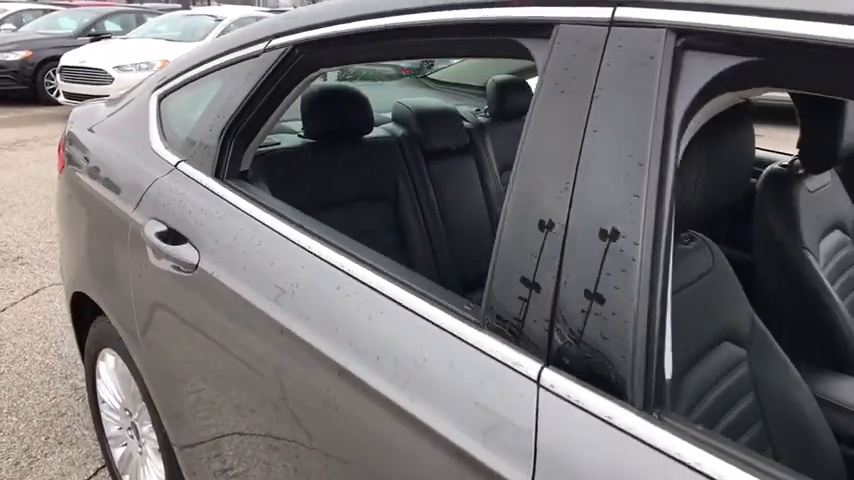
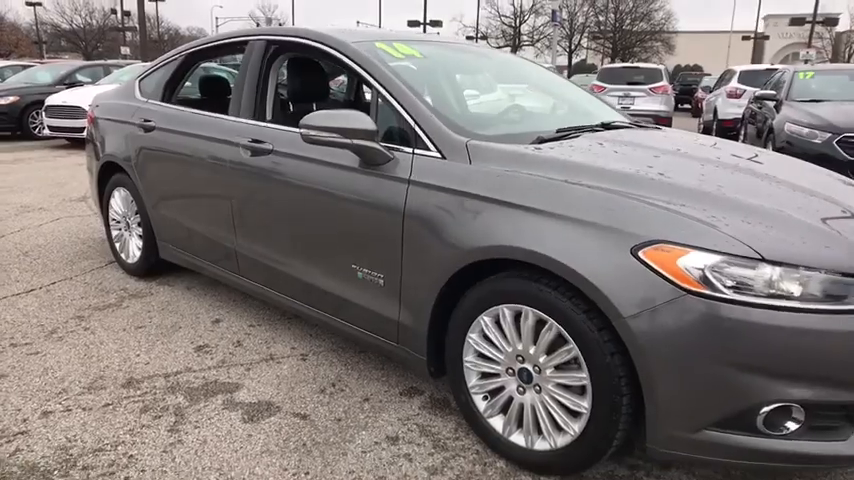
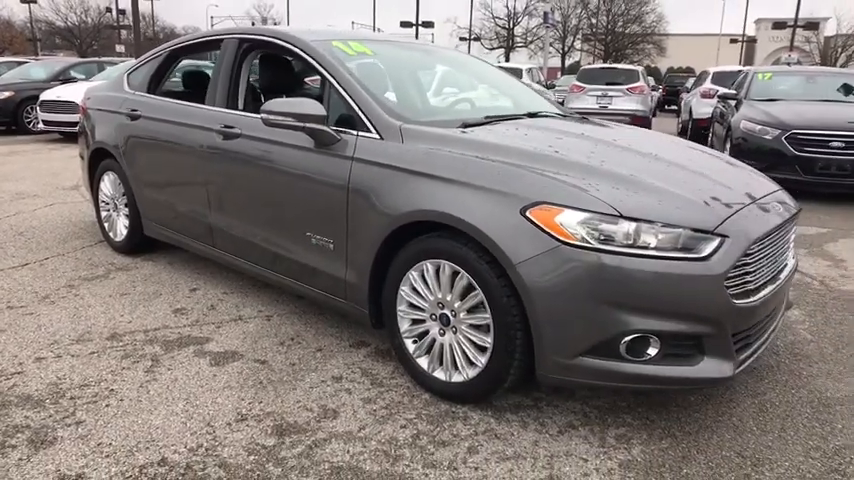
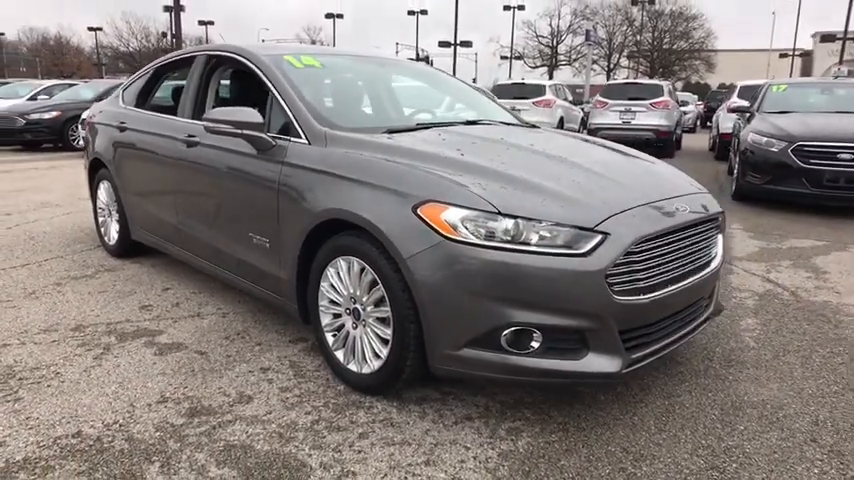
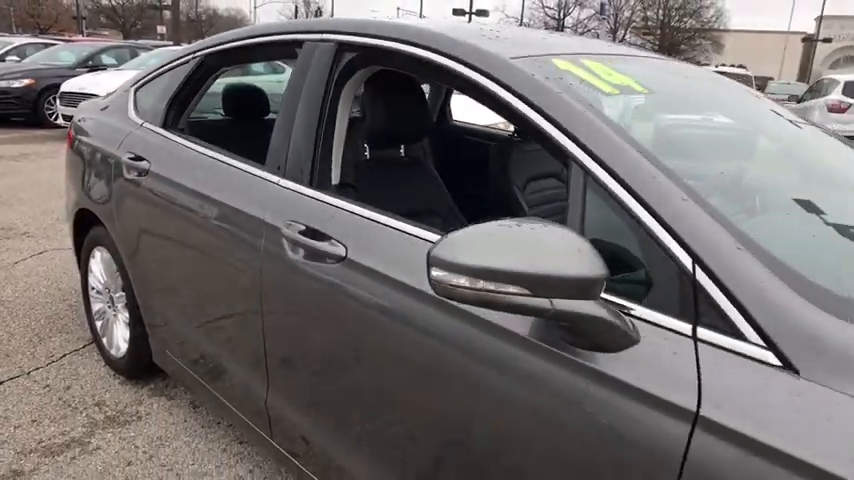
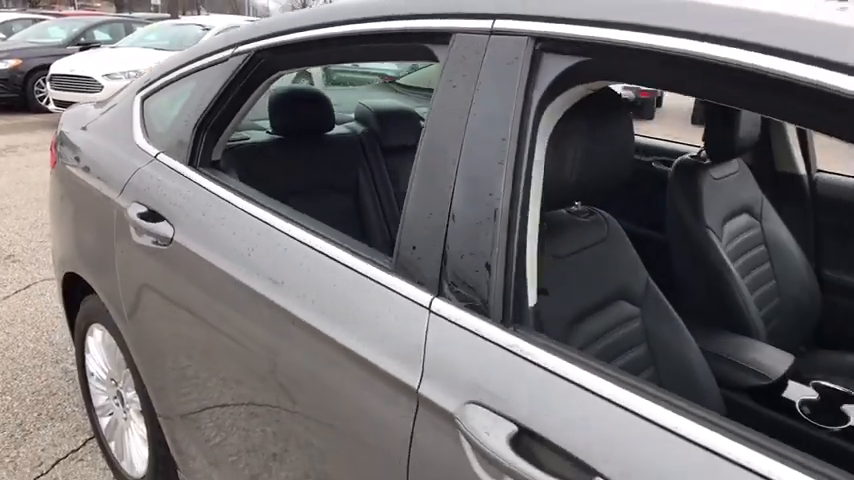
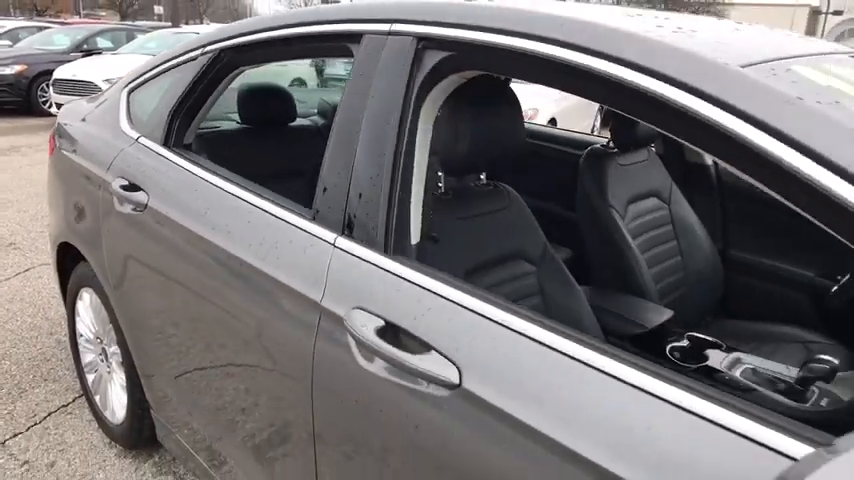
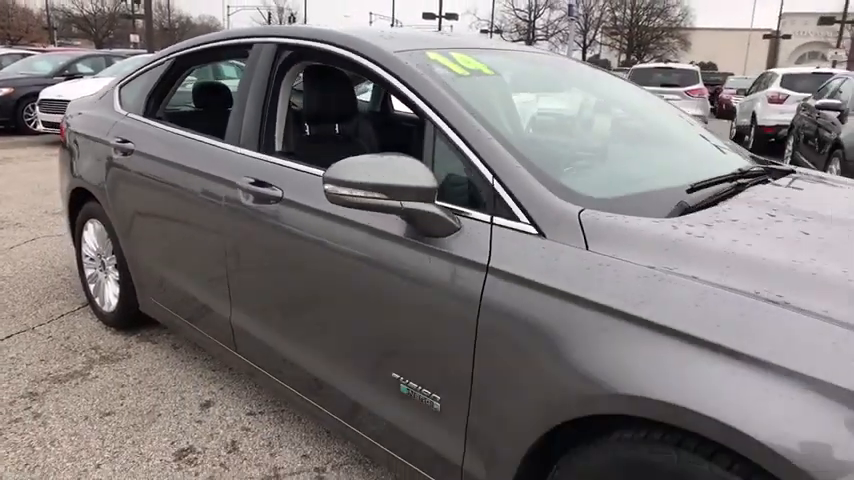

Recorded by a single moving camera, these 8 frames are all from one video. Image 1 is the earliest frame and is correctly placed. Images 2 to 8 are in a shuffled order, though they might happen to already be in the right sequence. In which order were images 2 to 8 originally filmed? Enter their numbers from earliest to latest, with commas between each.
6, 7, 5, 8, 2, 3, 4
